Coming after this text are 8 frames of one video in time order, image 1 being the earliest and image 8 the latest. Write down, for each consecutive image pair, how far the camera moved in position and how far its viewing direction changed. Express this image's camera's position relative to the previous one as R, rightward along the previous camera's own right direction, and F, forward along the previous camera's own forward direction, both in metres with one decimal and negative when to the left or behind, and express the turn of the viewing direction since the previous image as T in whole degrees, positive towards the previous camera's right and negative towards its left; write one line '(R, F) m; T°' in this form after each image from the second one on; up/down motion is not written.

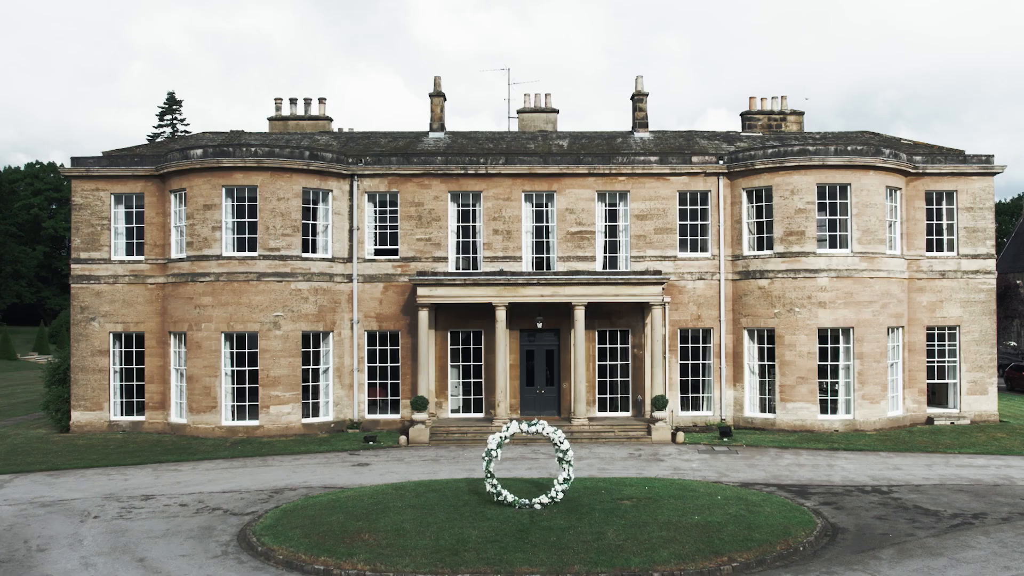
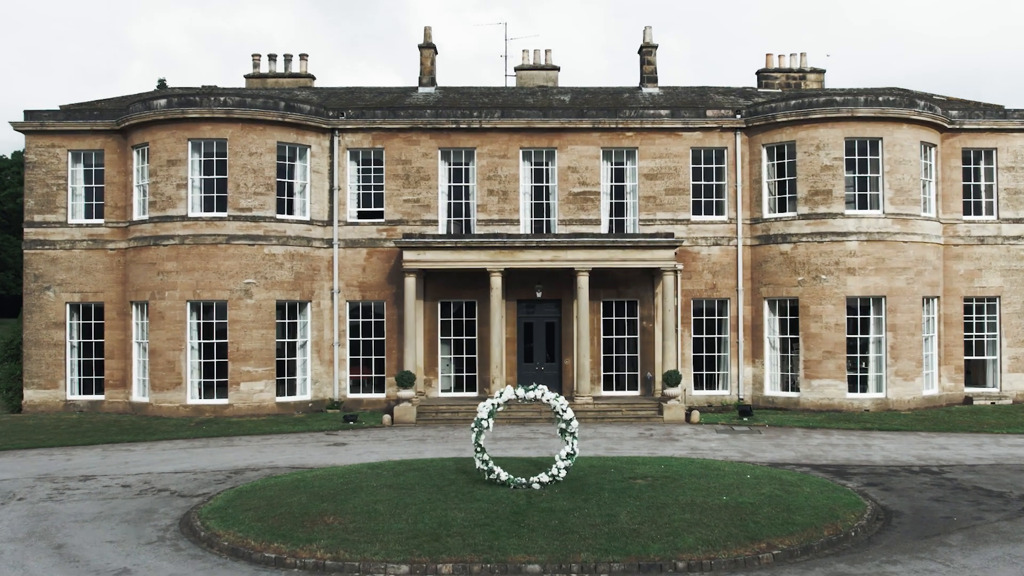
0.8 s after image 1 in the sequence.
(+0.1, +2.7) m; 0°
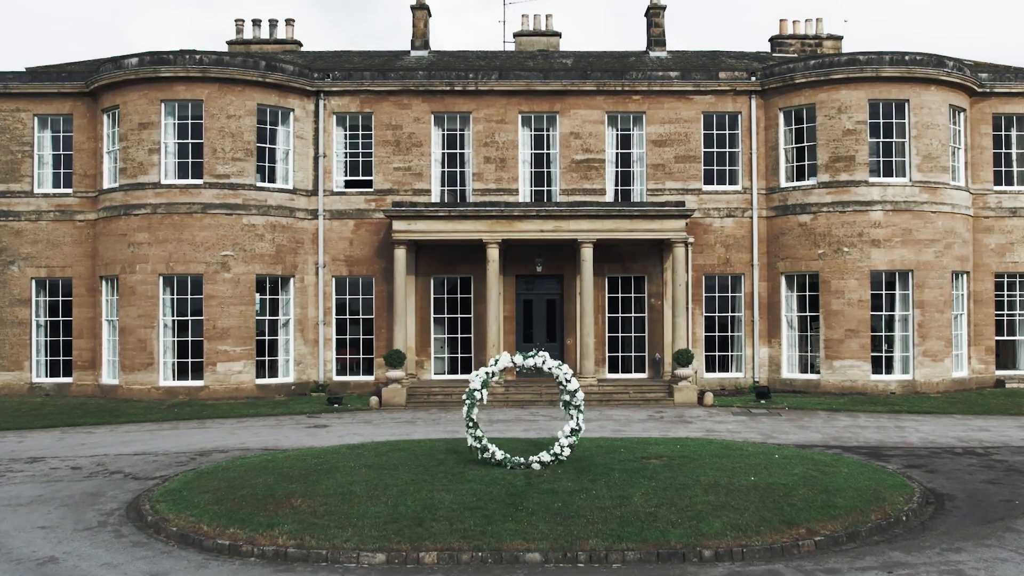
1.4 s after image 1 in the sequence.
(0.0, +1.9) m; 0°
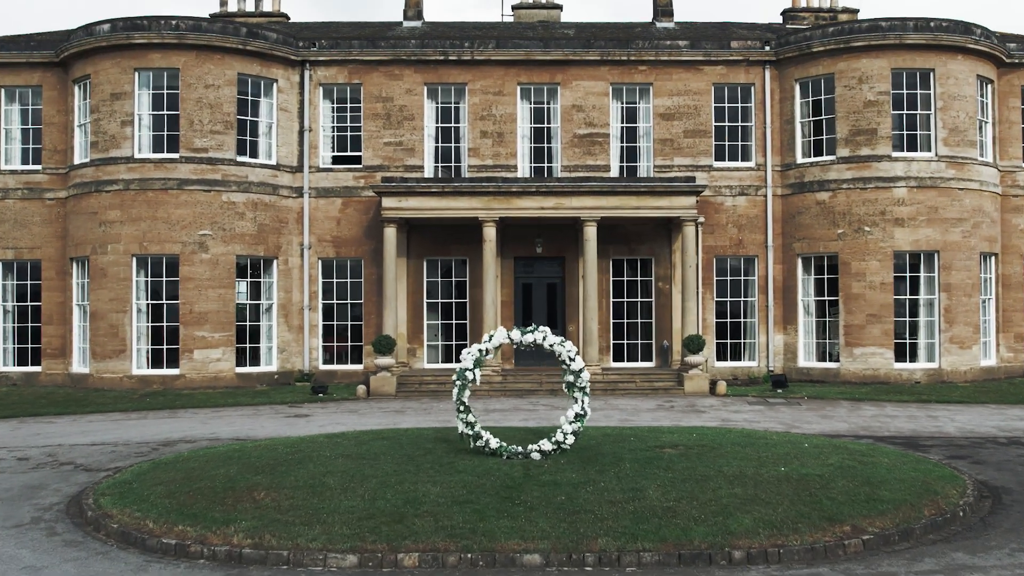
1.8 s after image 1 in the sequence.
(0.0, +1.6) m; 0°
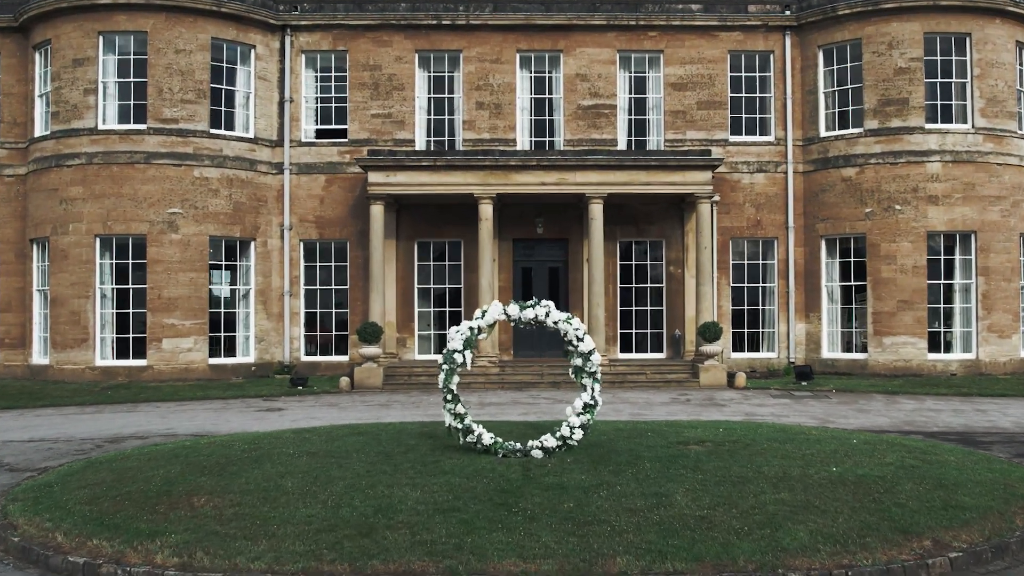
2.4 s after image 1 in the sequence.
(0.0, +1.9) m; 0°
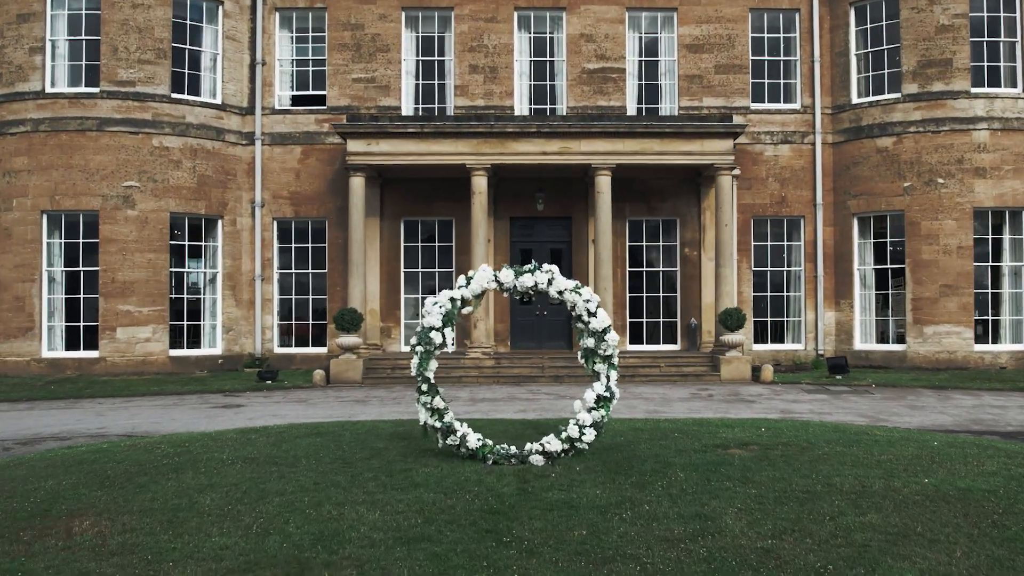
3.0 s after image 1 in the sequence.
(+0.1, +2.2) m; 0°
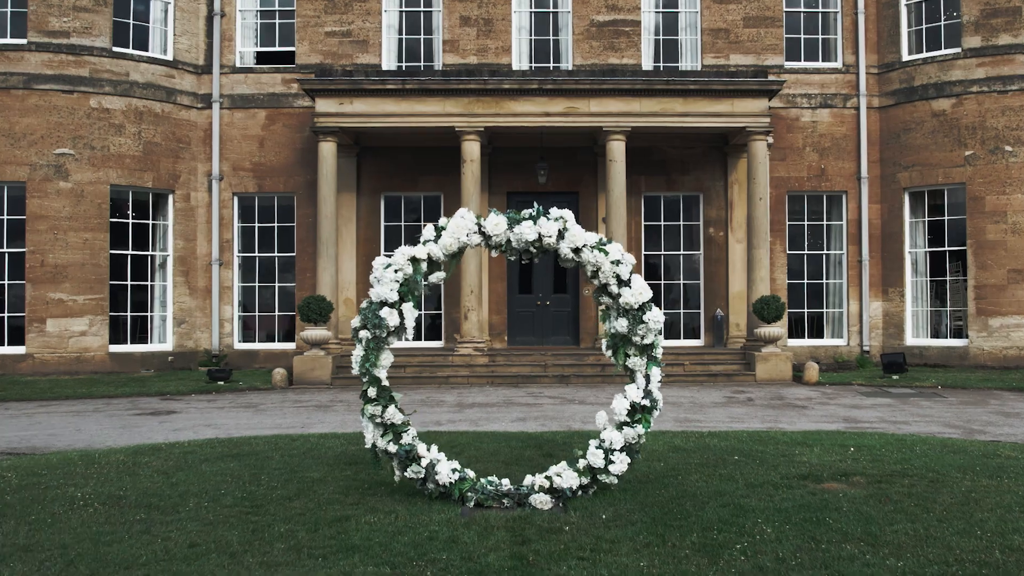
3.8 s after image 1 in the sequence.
(0.0, +2.6) m; 0°
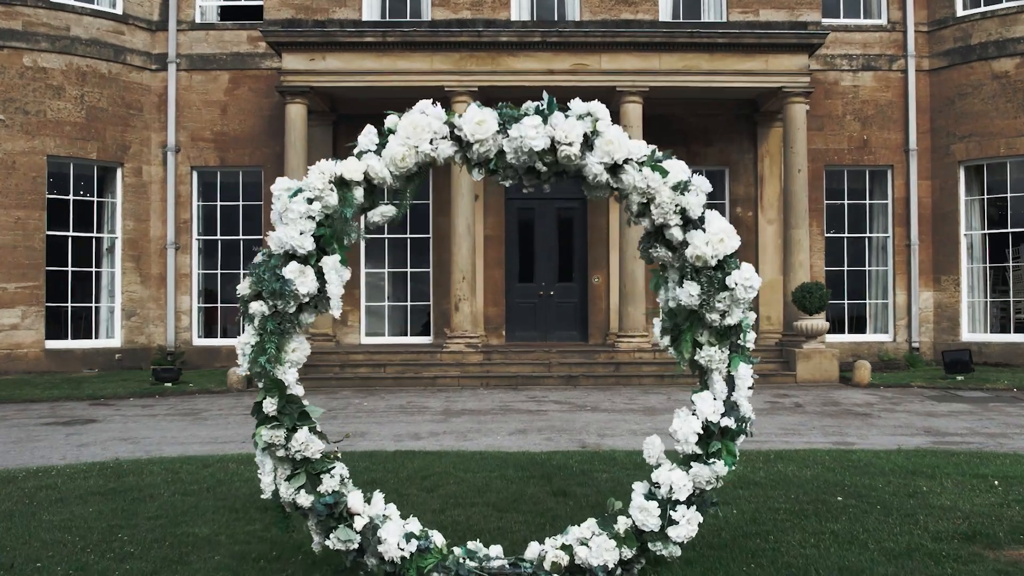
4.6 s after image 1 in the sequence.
(0.0, +2.1) m; 0°
